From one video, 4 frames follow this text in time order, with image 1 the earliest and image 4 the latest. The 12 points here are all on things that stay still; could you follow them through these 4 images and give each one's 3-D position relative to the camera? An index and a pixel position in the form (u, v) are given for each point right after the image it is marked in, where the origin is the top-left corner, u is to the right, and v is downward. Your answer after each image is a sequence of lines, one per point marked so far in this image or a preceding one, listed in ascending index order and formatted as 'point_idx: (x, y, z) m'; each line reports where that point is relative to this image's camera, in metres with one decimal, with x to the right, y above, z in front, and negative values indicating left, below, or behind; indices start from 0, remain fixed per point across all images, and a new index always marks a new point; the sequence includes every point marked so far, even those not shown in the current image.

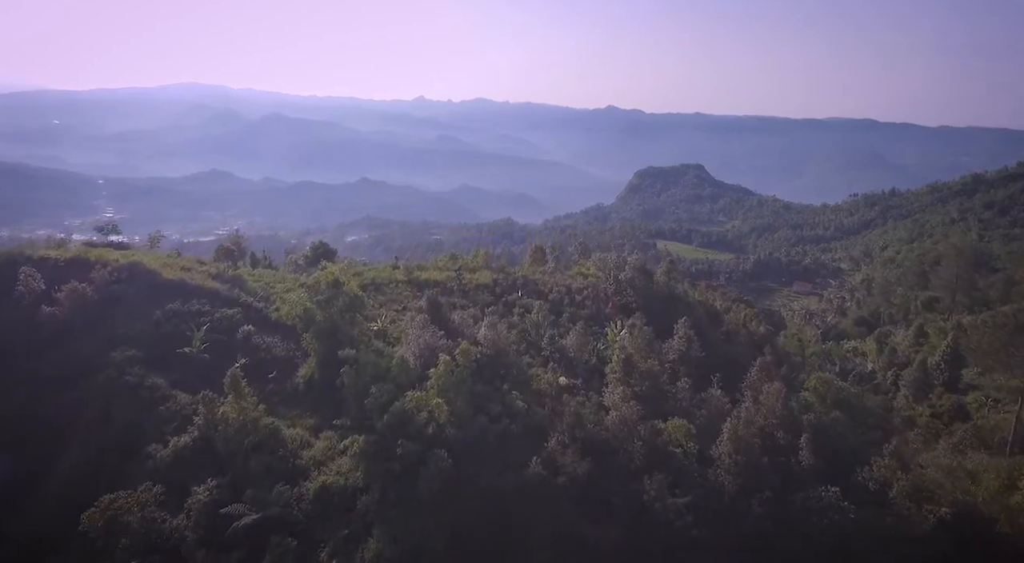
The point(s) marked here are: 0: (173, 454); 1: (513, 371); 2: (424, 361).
0: (-7.1, -3.6, +16.0) m
1: (+0.1, -2.1, +17.8) m
2: (-2.0, -1.9, +17.1) m
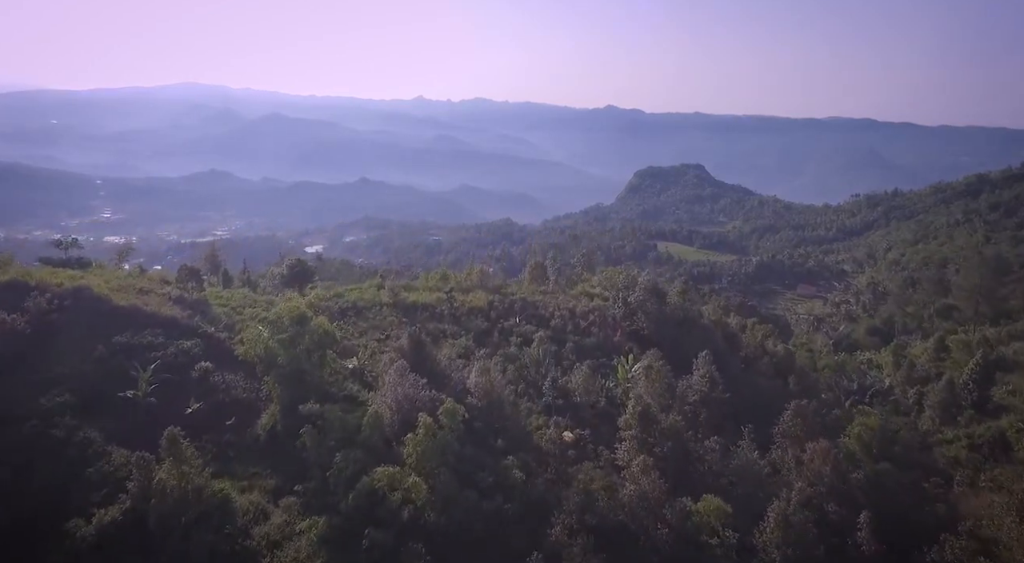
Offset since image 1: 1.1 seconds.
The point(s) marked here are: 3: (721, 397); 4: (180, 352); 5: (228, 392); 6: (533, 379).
0: (-7.2, -4.3, +13.2) m
1: (0.0, -2.8, +15.0) m
2: (-2.1, -2.6, +14.4) m
3: (+5.1, -2.8, +18.8) m
4: (-8.4, -1.7, +19.1) m
5: (-6.7, -2.6, +18.0) m
6: (+0.5, -2.5, +18.9) m
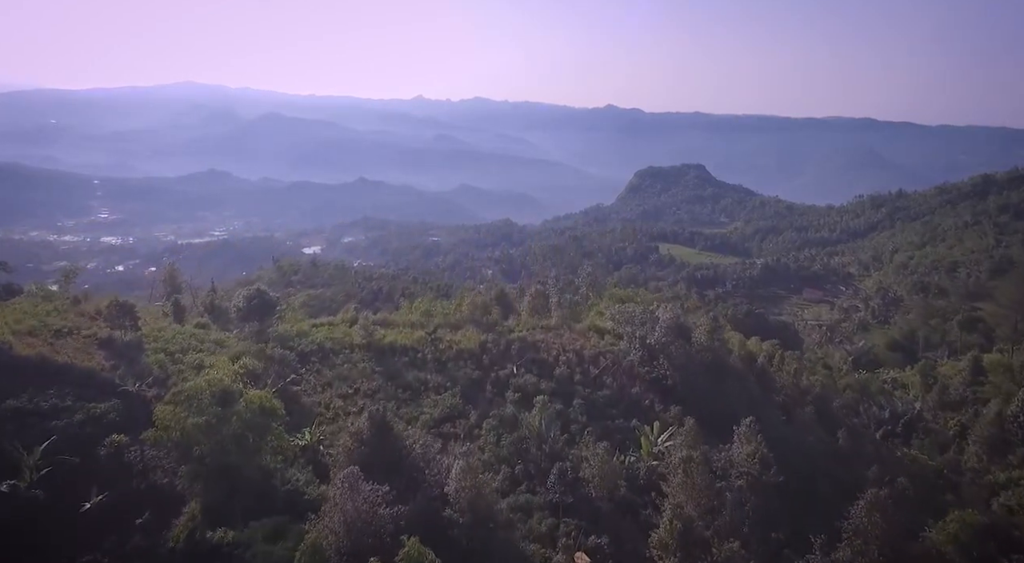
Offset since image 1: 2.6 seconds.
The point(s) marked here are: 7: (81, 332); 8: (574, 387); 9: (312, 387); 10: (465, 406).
0: (-7.3, -5.3, +9.2) m
1: (-0.1, -3.8, +11.0) m
2: (-2.1, -3.6, +10.4) m
3: (+5.0, -3.8, +14.8) m
4: (-8.5, -2.7, +15.2) m
5: (-6.8, -3.6, +14.0) m
6: (+0.4, -3.5, +14.9) m
7: (-11.0, -1.3, +19.4) m
8: (+1.5, -2.6, +18.9) m
9: (-4.8, -2.5, +18.2) m
10: (-1.1, -2.9, +17.6) m
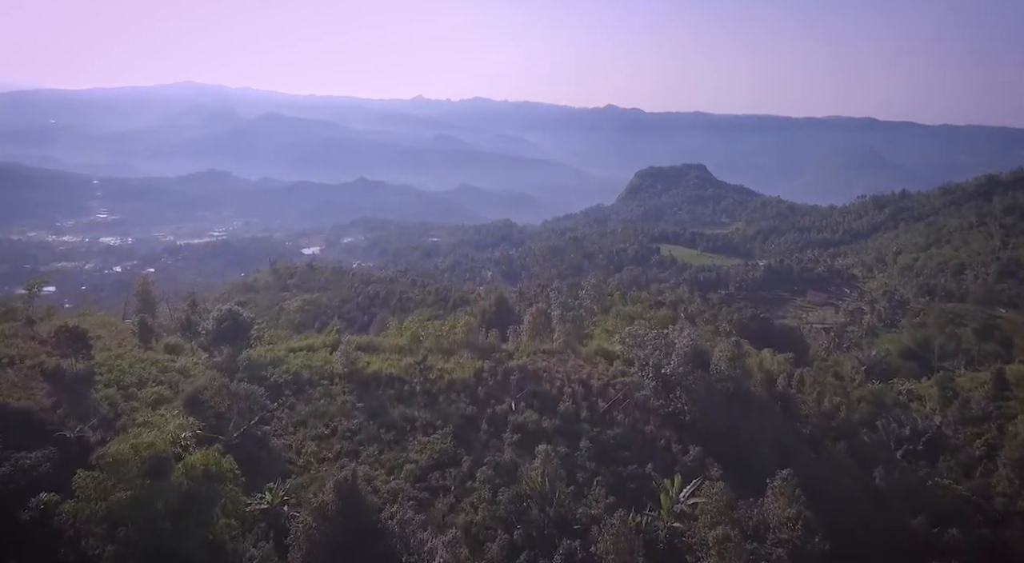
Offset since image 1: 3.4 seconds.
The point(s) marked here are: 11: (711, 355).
0: (-7.3, -5.9, +7.0) m
1: (-0.1, -4.4, +8.8) m
2: (-2.2, -4.1, +8.2) m
3: (+5.0, -4.4, +12.6) m
4: (-8.5, -3.3, +13.0) m
5: (-6.8, -4.1, +11.9) m
6: (+0.4, -4.0, +12.7) m
7: (-11.1, -1.8, +17.2) m
8: (+1.5, -3.1, +16.7) m
9: (-4.8, -3.0, +16.0) m
10: (-1.1, -3.4, +15.4) m
11: (+4.9, -1.9, +18.8) m
